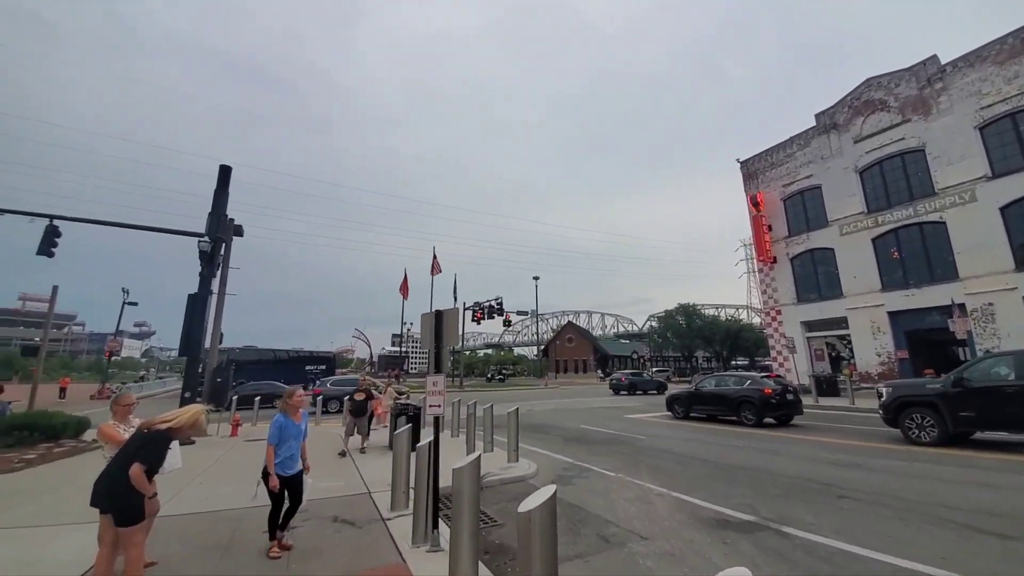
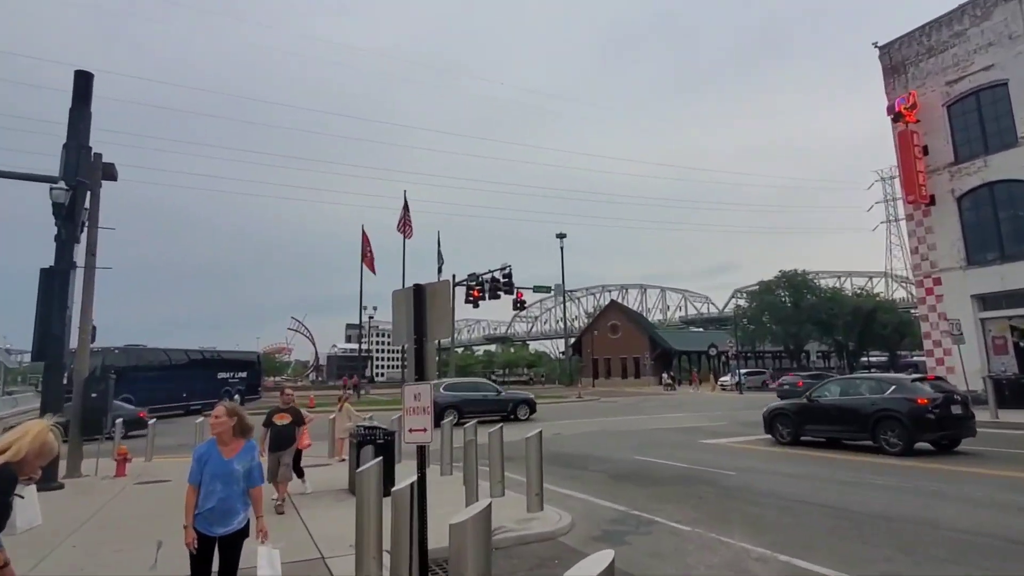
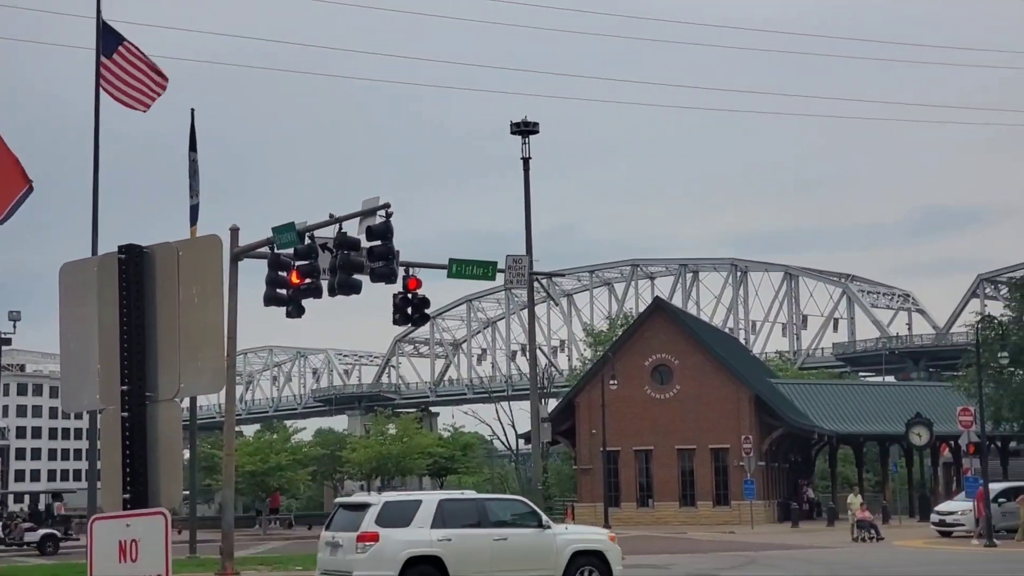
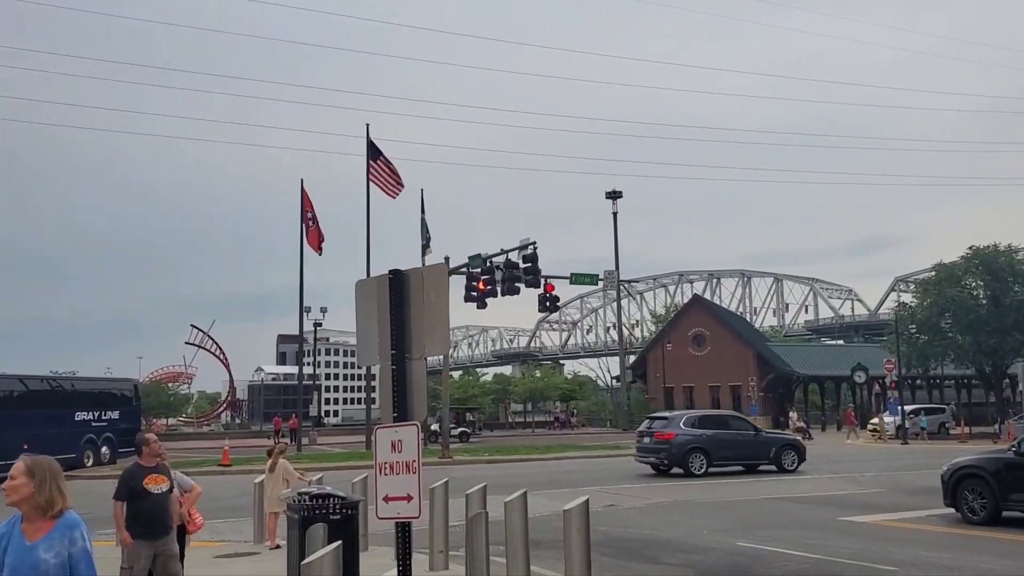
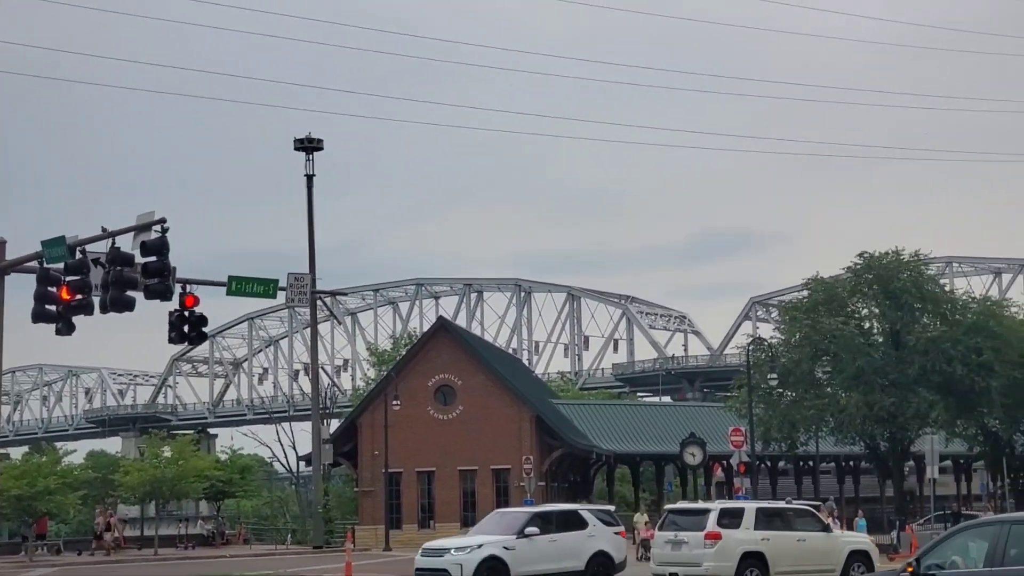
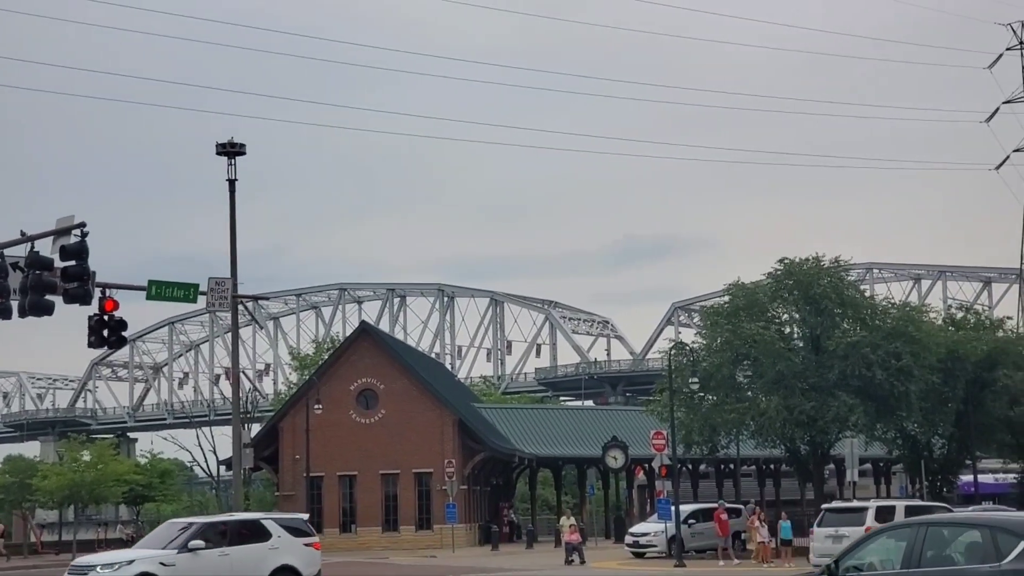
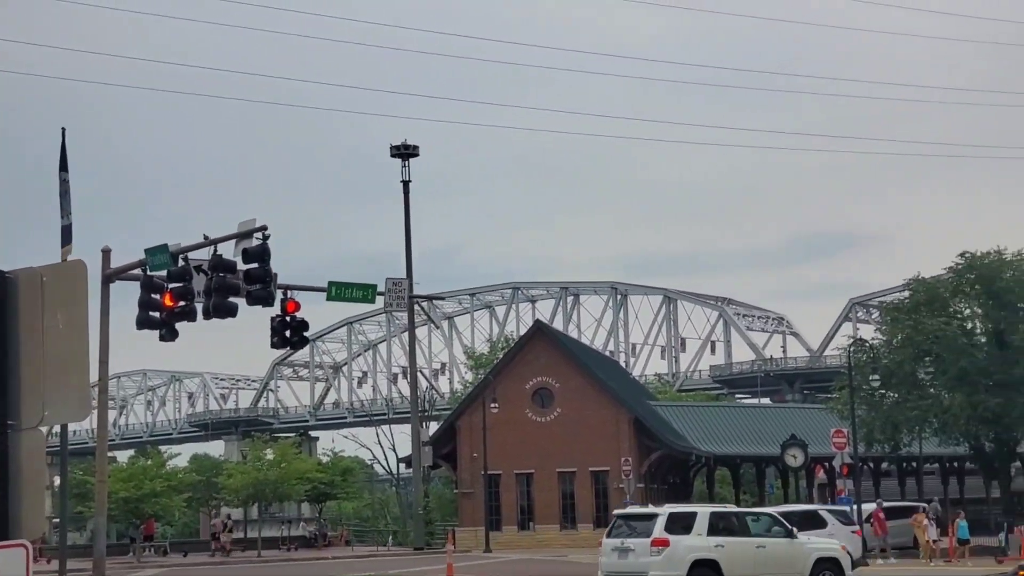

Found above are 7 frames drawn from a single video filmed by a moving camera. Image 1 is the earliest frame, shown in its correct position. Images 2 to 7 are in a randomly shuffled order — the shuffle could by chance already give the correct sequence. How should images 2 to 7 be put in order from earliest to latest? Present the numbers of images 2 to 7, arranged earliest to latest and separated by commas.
2, 4, 3, 7, 5, 6
